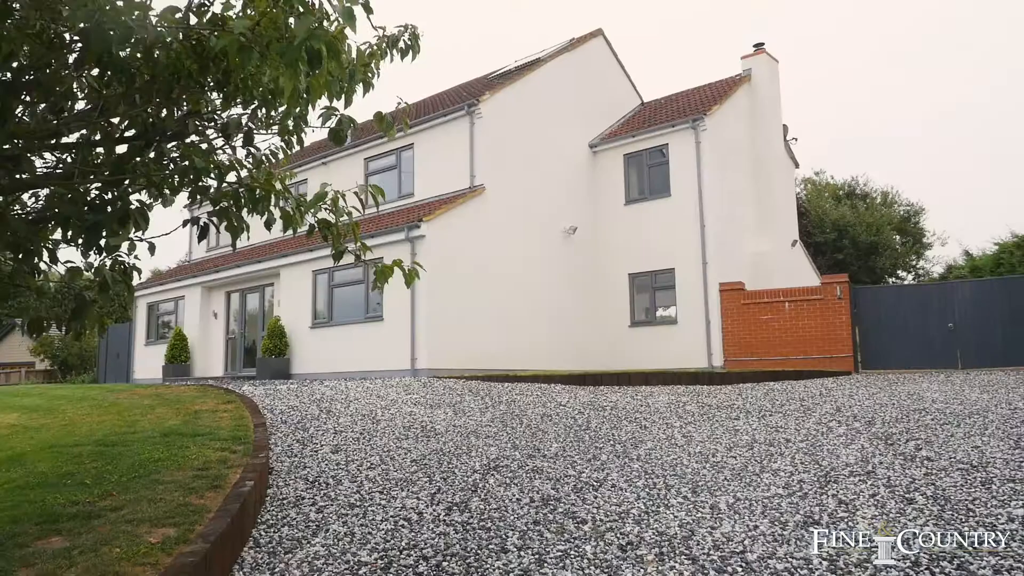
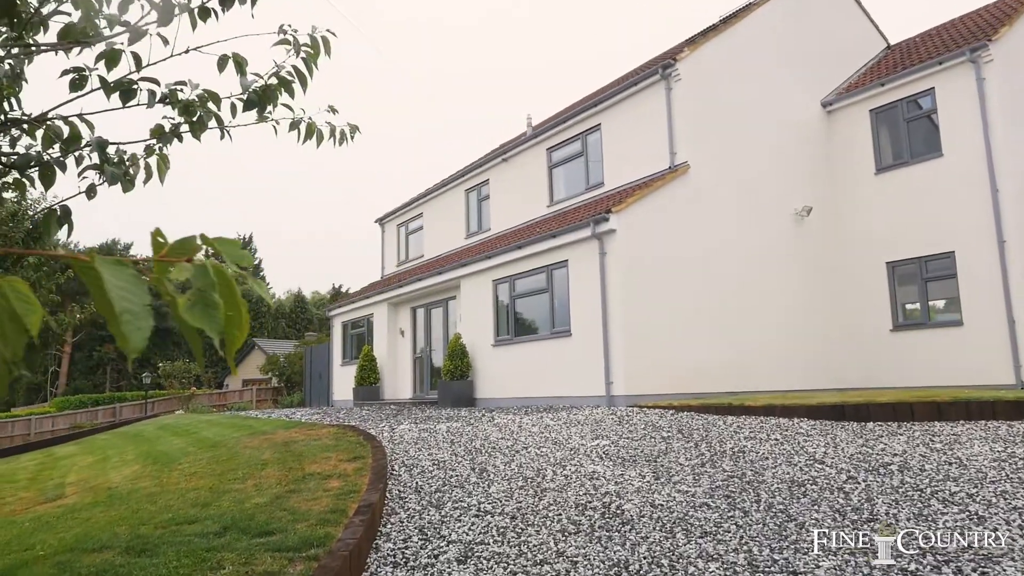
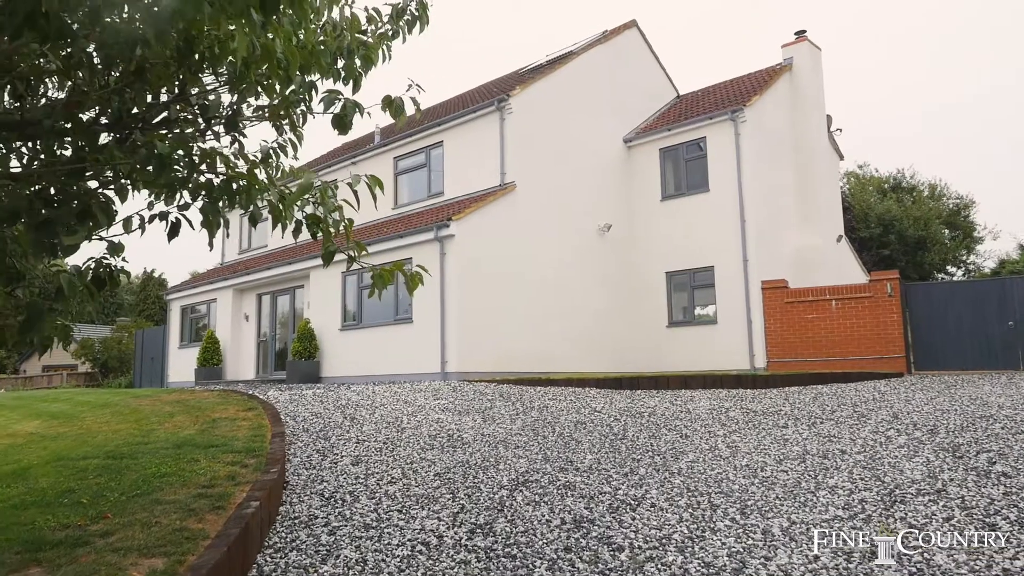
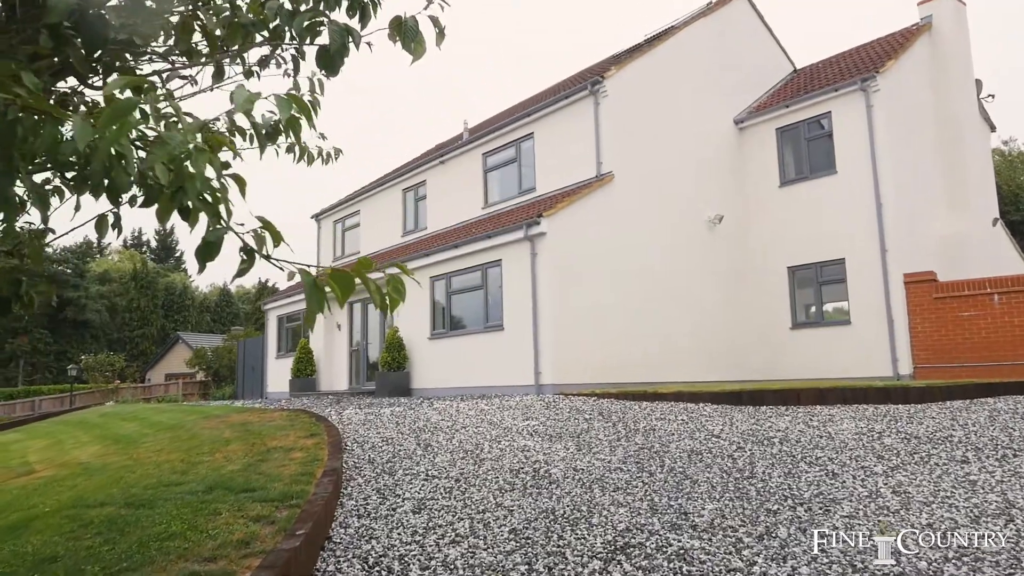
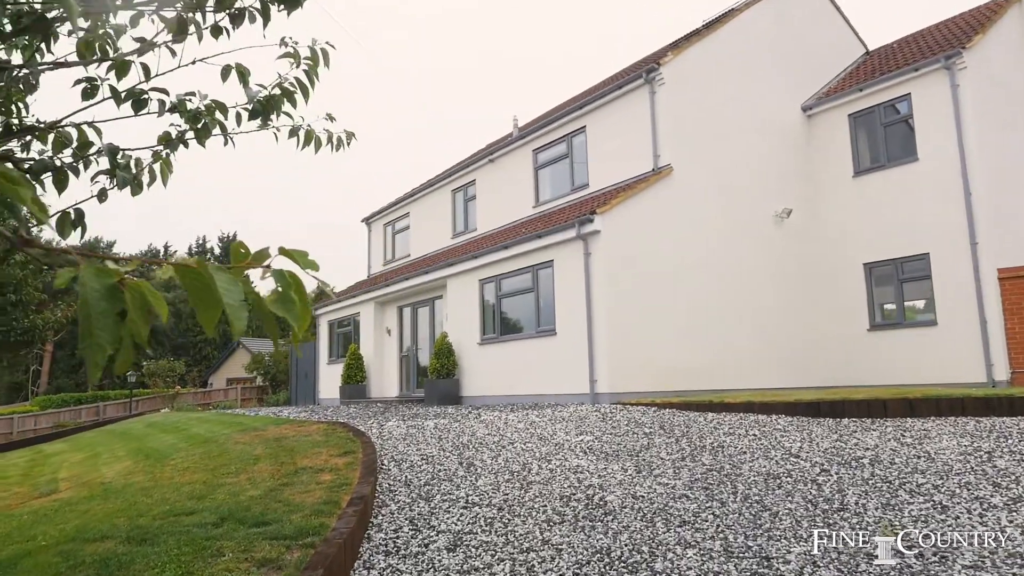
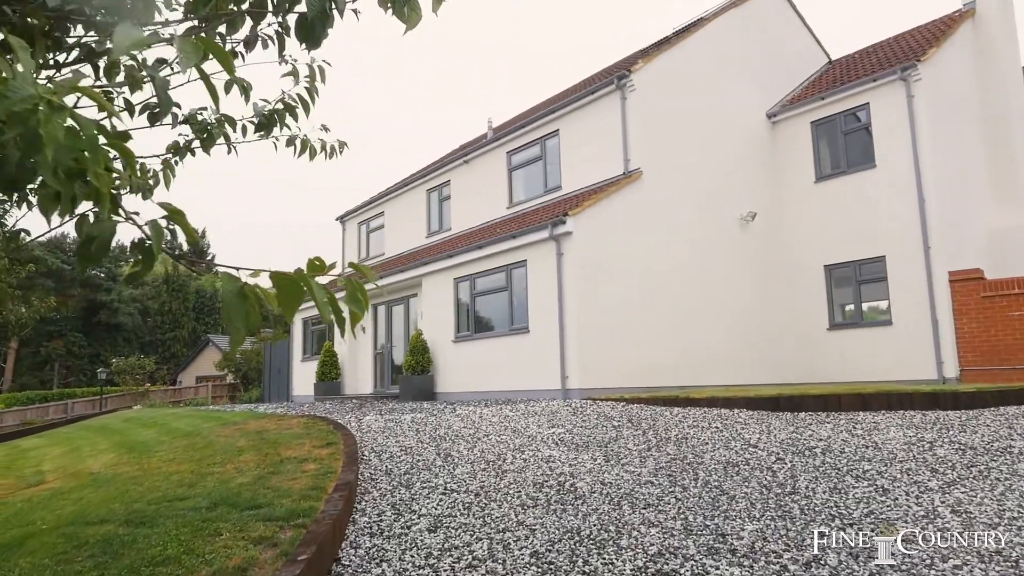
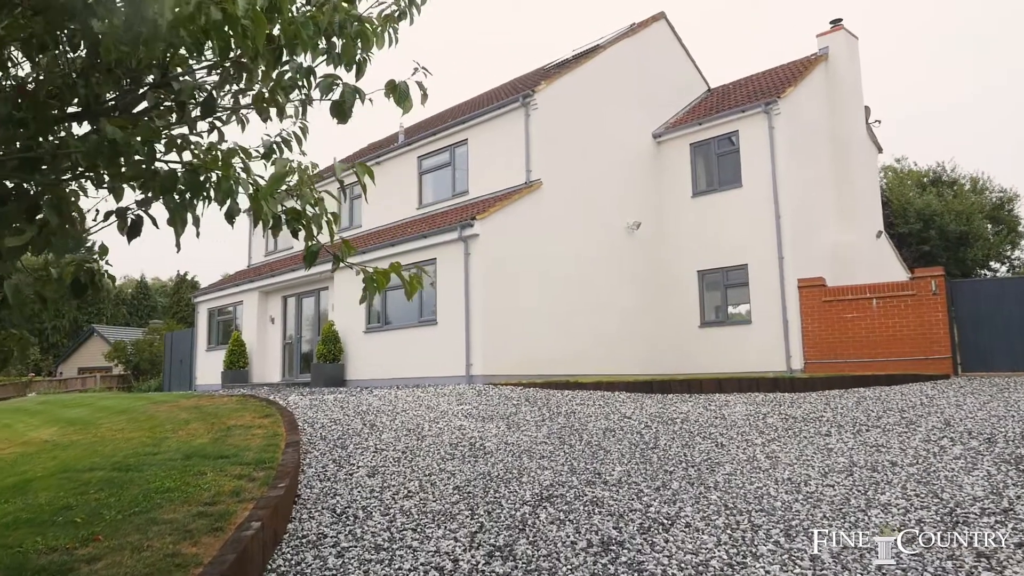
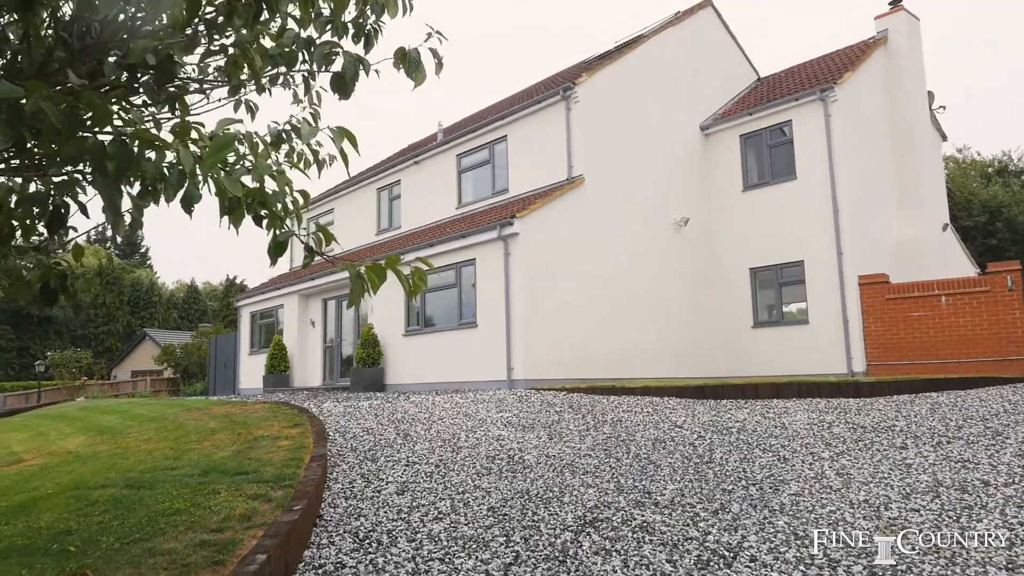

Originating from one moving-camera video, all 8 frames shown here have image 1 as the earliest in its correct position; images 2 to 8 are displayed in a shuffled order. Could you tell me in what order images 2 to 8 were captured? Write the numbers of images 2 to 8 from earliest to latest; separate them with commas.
3, 7, 8, 4, 6, 5, 2
